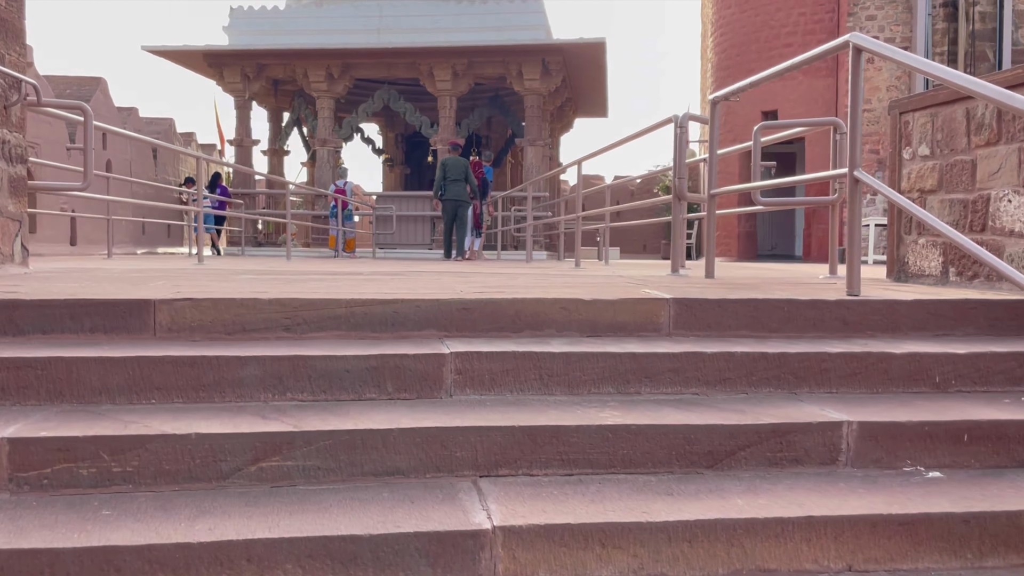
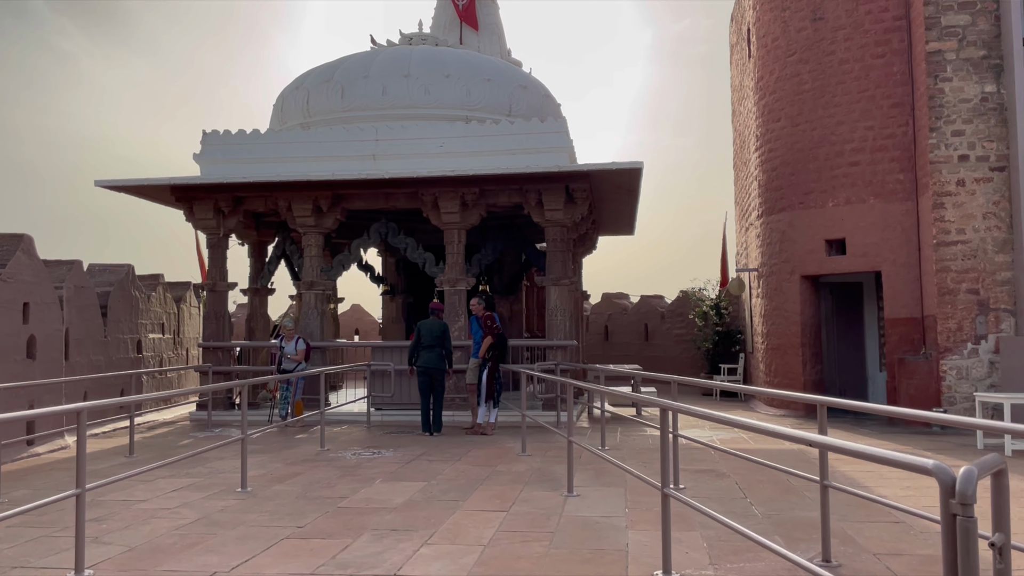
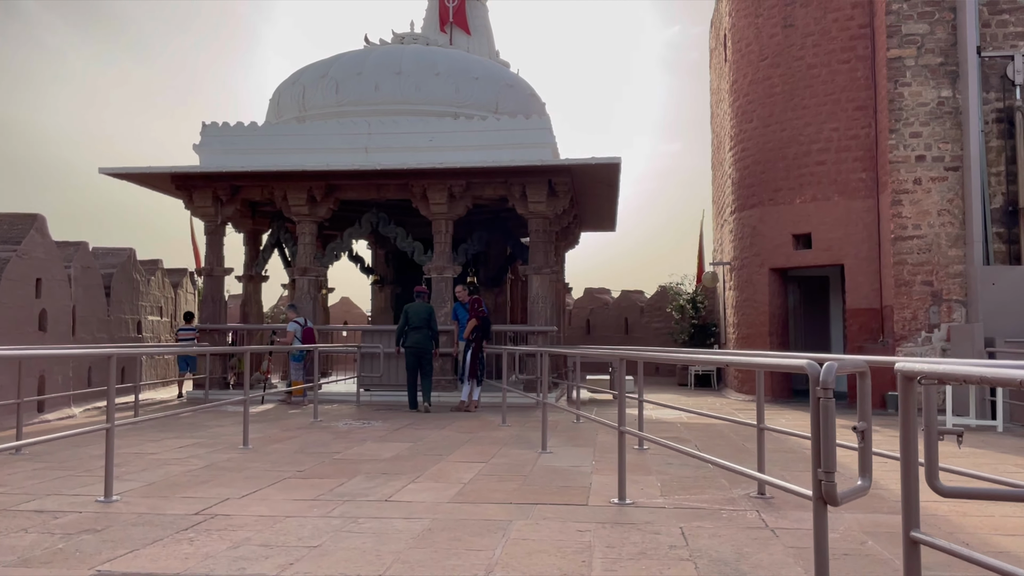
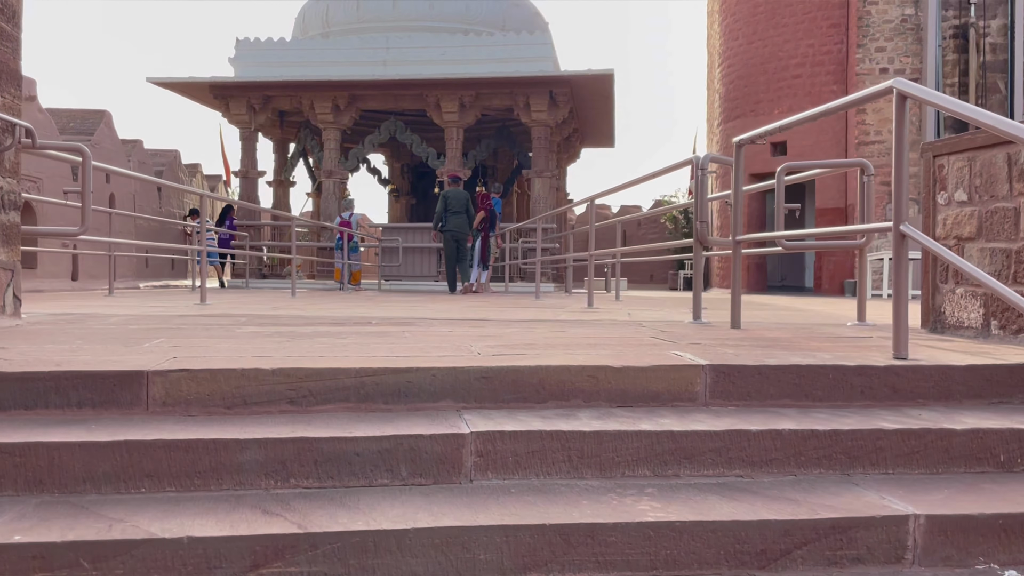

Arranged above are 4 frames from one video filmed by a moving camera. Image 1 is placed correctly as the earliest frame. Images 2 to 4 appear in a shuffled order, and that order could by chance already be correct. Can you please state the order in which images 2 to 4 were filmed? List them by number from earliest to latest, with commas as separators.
4, 3, 2
